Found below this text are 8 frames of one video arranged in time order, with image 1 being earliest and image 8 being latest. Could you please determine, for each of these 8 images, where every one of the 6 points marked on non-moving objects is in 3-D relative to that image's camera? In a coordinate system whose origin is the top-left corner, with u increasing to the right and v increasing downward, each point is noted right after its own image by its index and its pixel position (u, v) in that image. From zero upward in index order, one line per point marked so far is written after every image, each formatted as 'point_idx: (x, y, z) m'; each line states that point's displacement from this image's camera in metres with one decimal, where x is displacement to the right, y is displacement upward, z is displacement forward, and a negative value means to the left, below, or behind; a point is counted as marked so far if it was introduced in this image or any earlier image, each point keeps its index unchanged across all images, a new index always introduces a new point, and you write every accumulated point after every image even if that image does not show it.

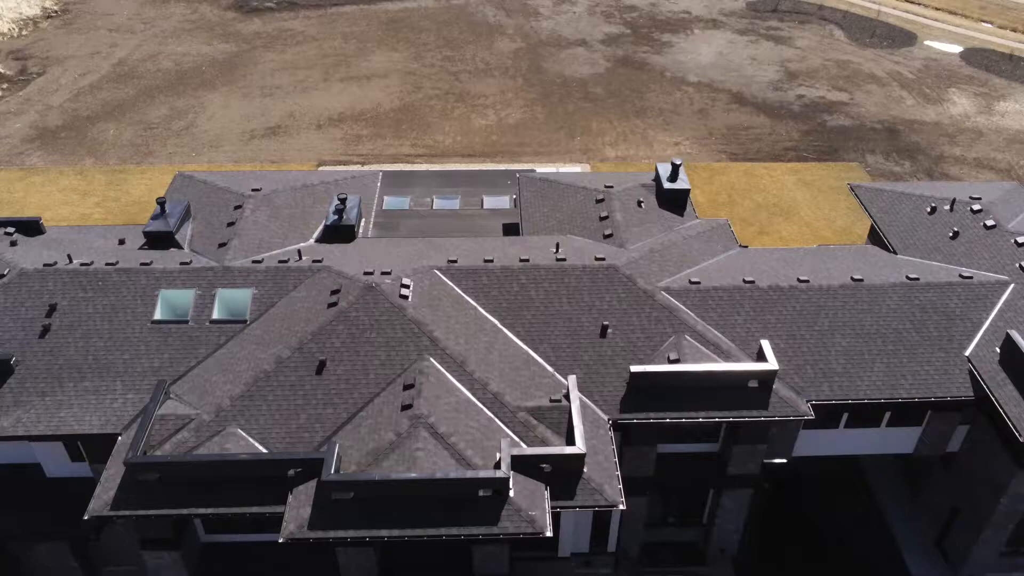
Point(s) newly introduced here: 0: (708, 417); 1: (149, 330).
0: (+3.6, -2.4, +15.6) m
1: (-7.2, -0.8, +16.6) m
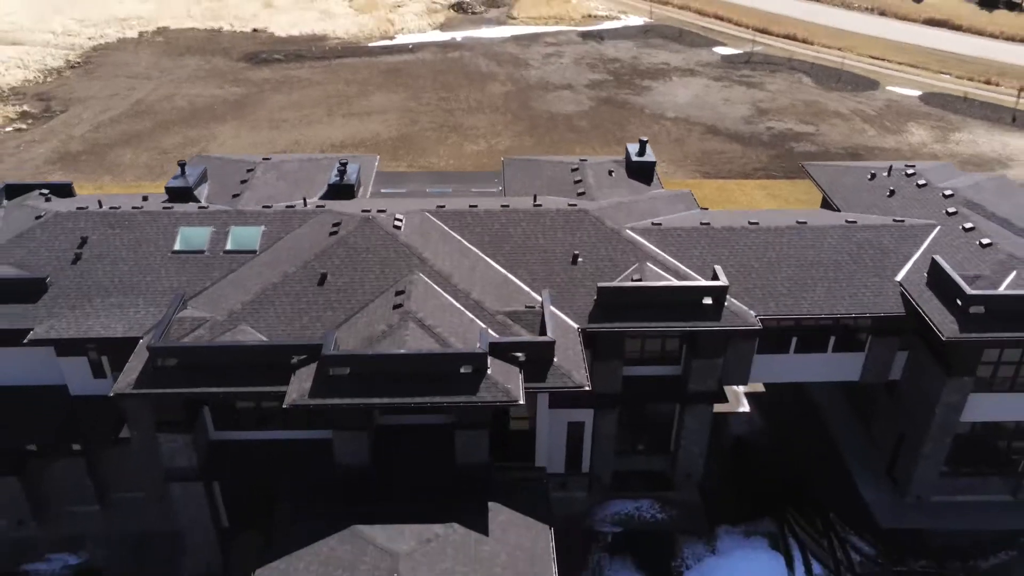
0: (+3.2, -0.8, +17.5) m
1: (-7.6, +0.6, +18.6) m
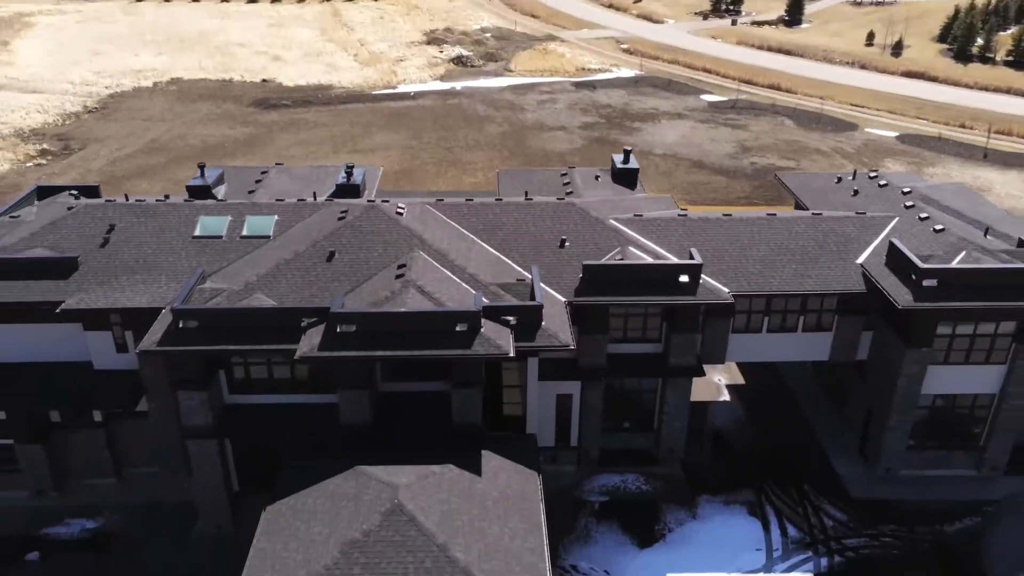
0: (+3.0, -0.2, +19.0) m
1: (-7.8, +1.1, +20.3) m
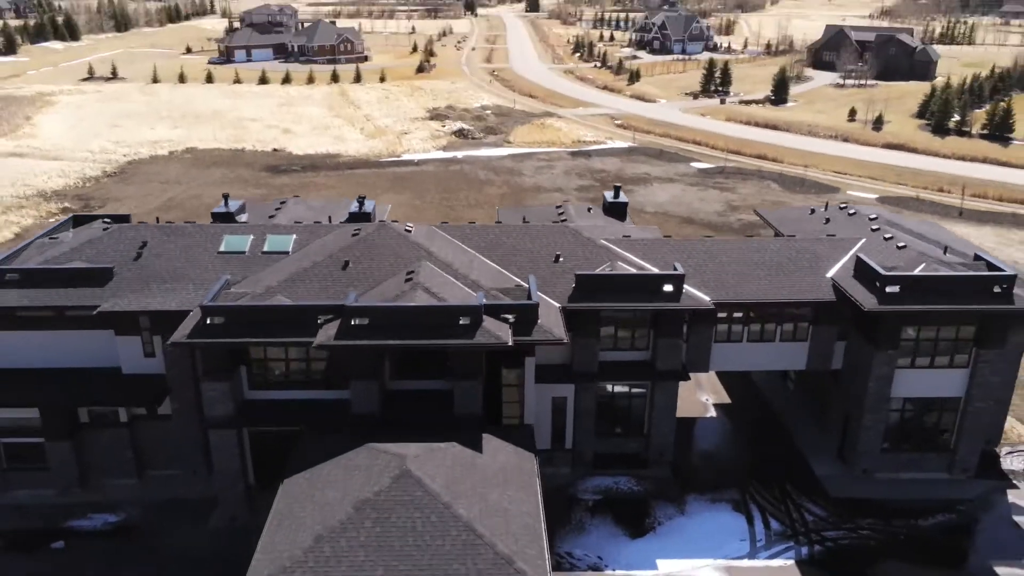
0: (+3.0, -0.4, +20.8) m
1: (-7.8, +0.8, +22.1) m
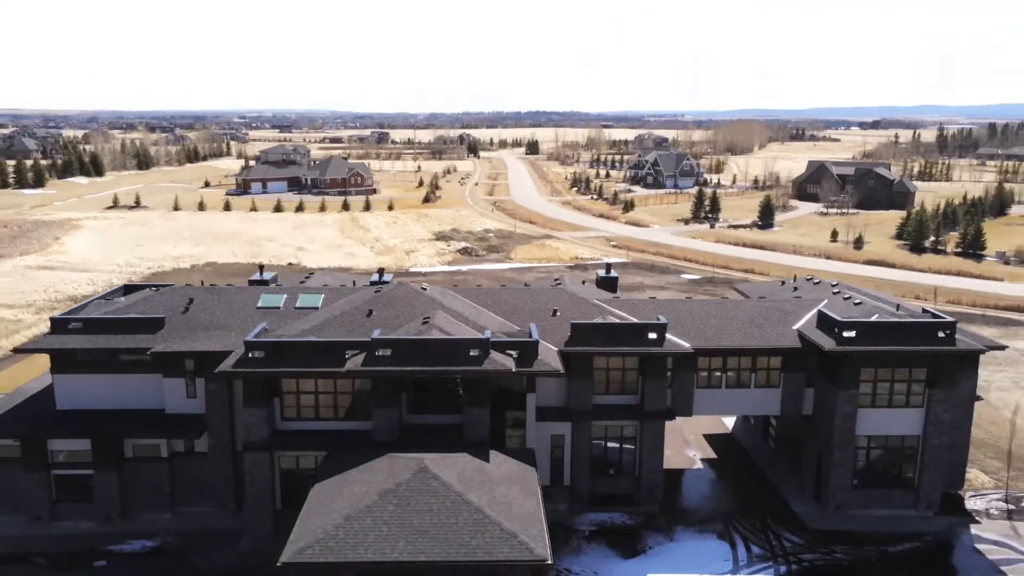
0: (+3.1, -1.7, +23.6) m
1: (-7.7, -0.7, +25.1) m
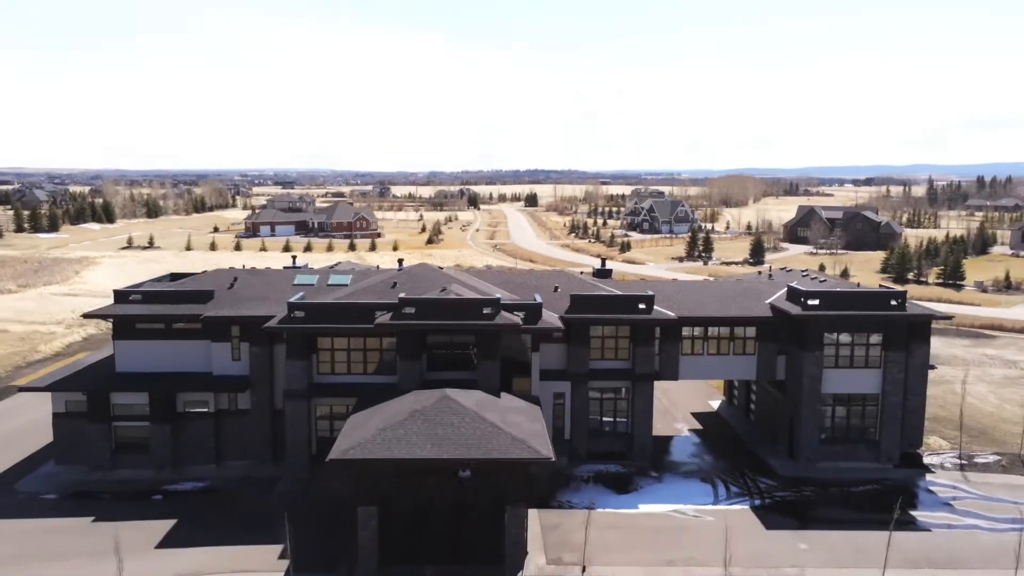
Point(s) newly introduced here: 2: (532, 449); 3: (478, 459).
0: (+3.3, -0.9, +26.9) m
1: (-7.5, 0.0, +28.5) m
2: (+0.5, -3.7, +19.6) m
3: (-0.7, -3.9, +19.1) m
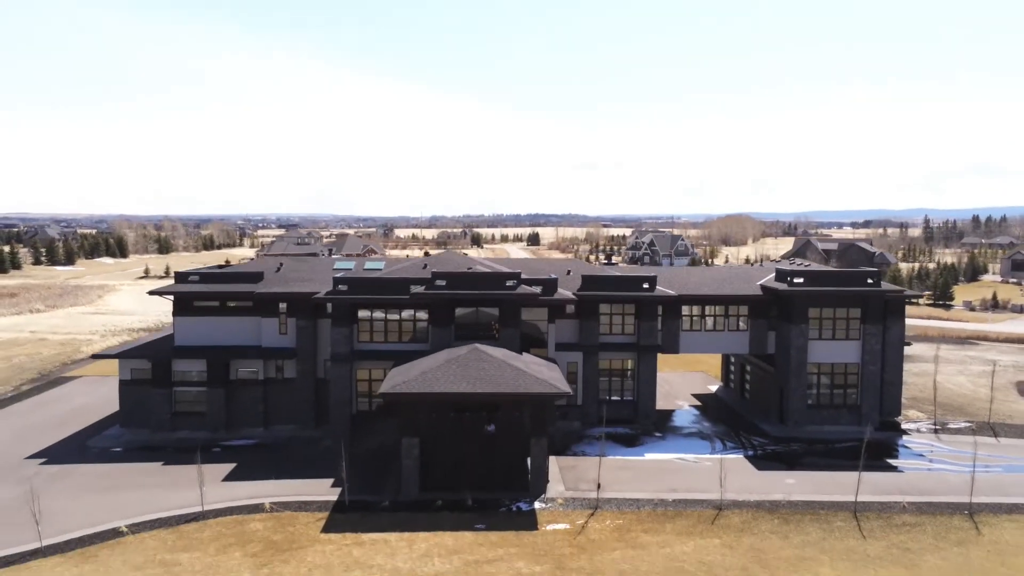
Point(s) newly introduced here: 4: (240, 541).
0: (+3.9, -0.2, +30.2) m
1: (-6.9, +0.6, +31.8) m
2: (+1.1, -2.6, +22.7) m
3: (-0.1, -2.8, +22.3) m
4: (-6.4, -5.9, +19.7) m
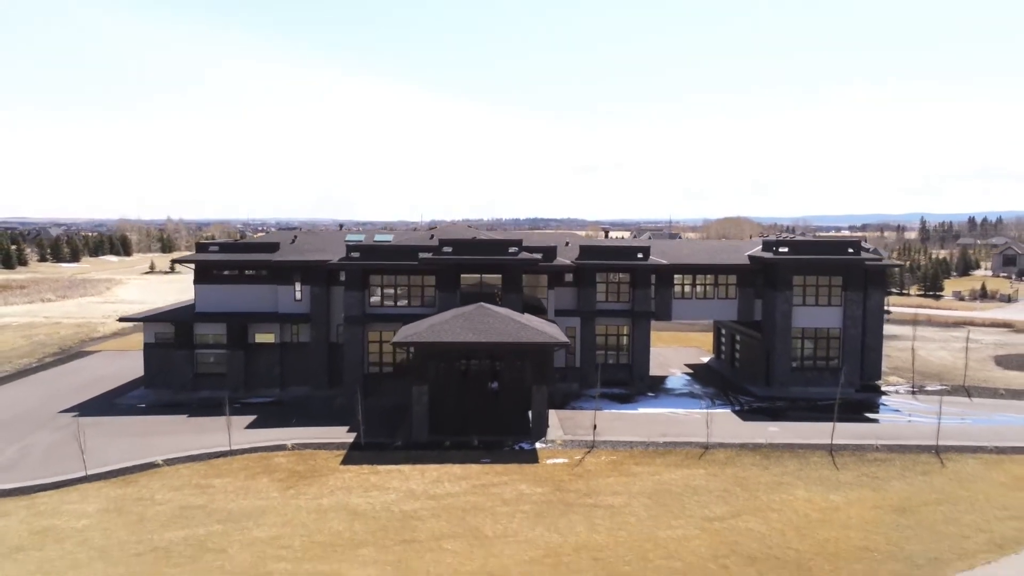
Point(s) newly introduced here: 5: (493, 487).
0: (+4.0, +1.0, +32.1) m
1: (-6.8, +1.8, +33.7) m
2: (+1.2, -1.4, +24.6) m
3: (0.0, -1.5, +24.1) m
4: (-6.3, -4.7, +21.5) m
5: (-0.5, -4.7, +19.9) m
